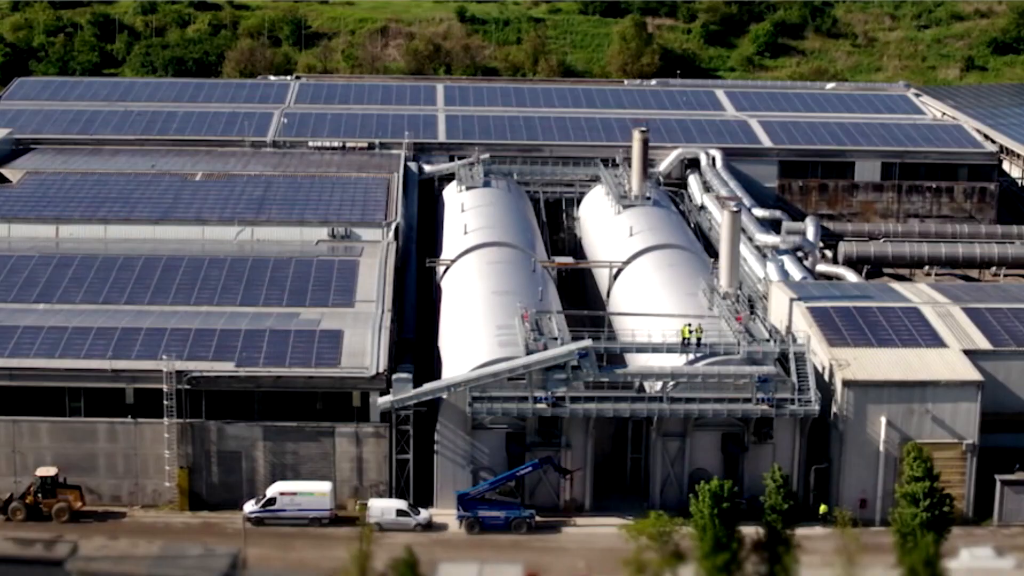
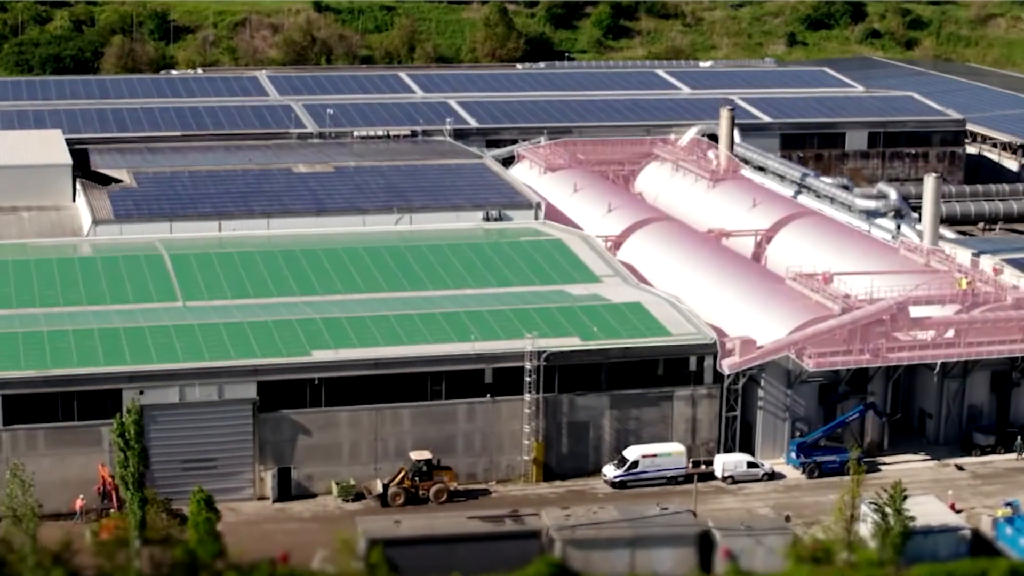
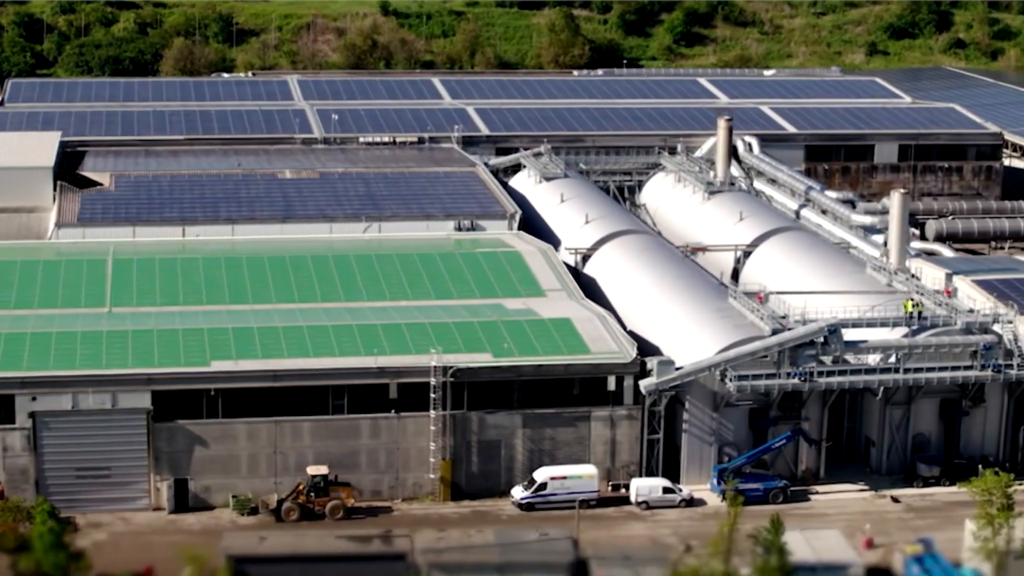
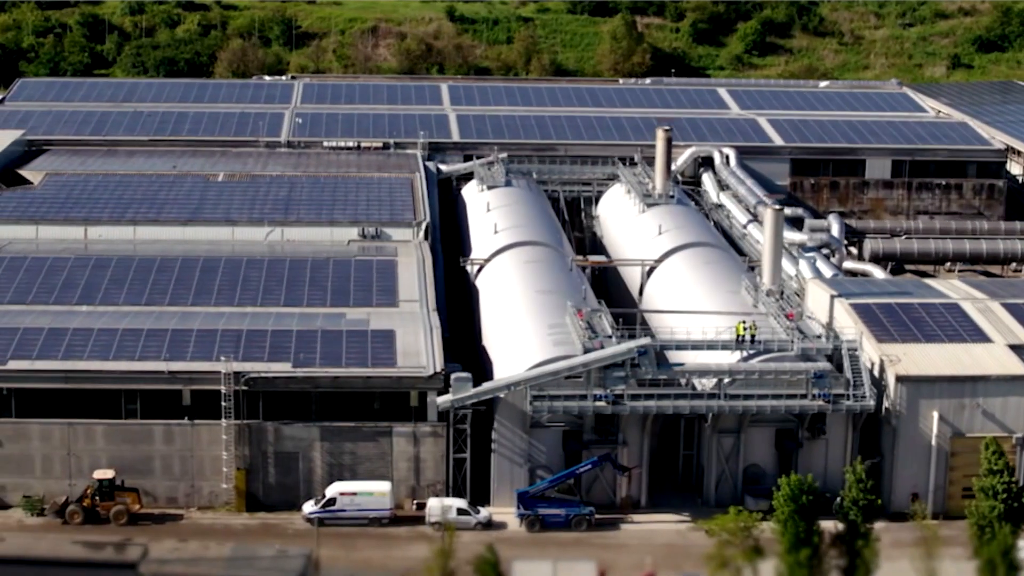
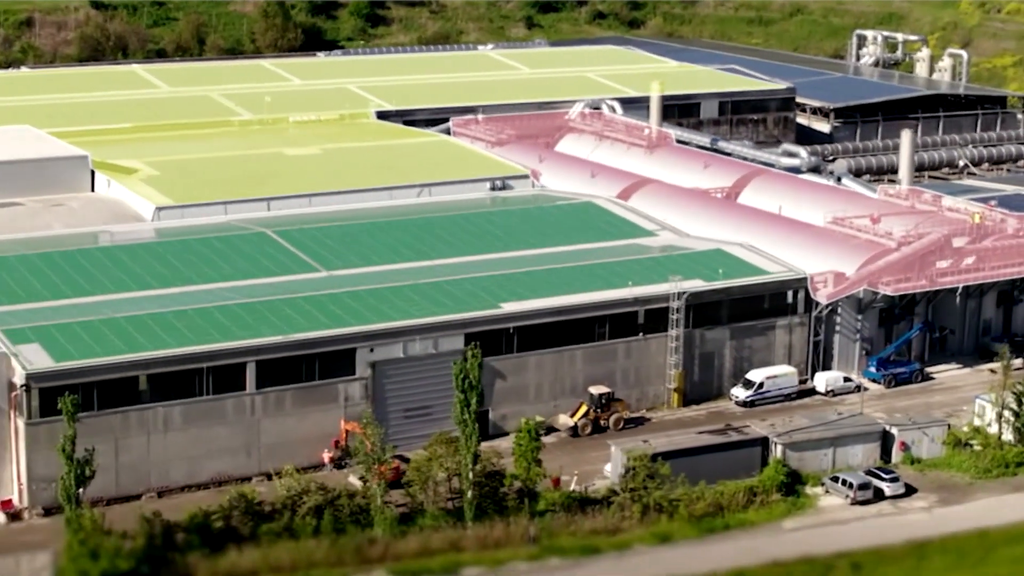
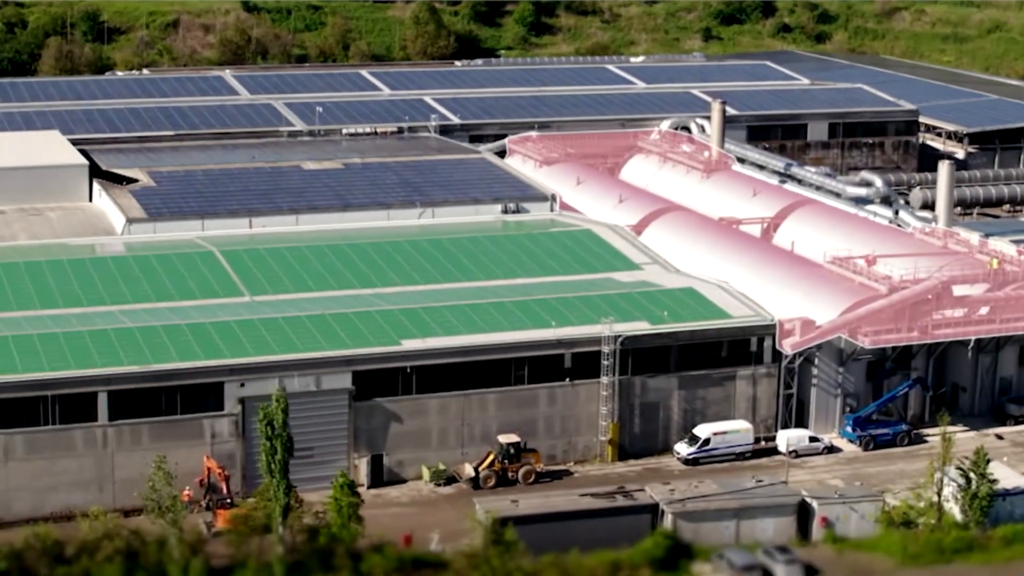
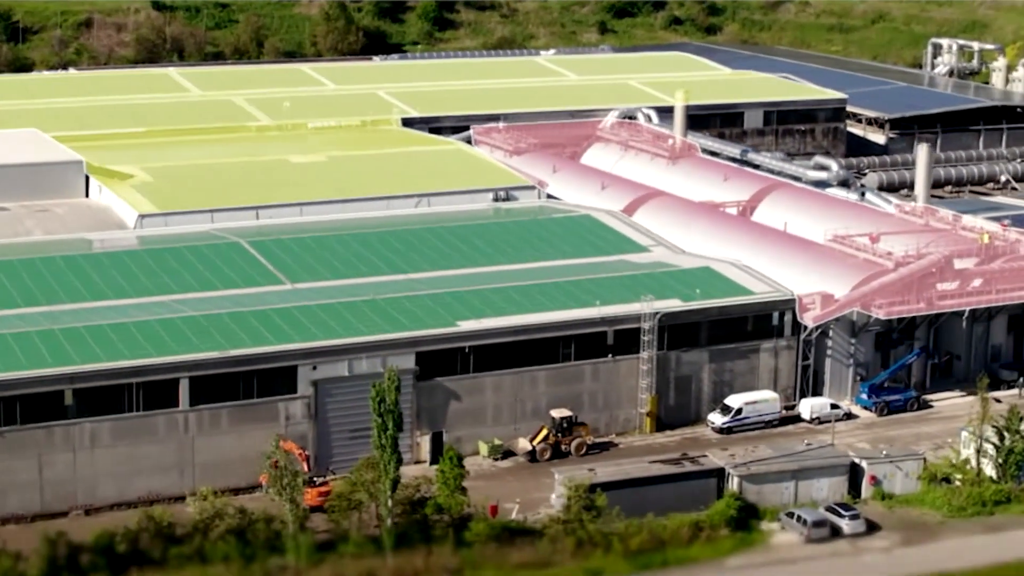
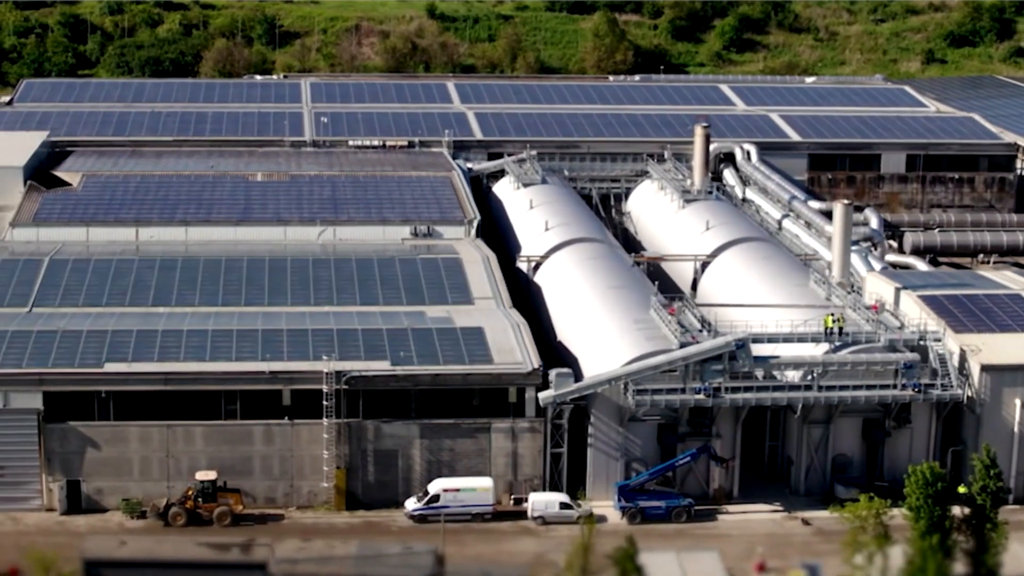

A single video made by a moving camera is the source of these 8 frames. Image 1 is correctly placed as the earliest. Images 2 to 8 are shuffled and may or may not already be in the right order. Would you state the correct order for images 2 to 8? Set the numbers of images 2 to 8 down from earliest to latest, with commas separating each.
4, 8, 3, 2, 6, 7, 5
